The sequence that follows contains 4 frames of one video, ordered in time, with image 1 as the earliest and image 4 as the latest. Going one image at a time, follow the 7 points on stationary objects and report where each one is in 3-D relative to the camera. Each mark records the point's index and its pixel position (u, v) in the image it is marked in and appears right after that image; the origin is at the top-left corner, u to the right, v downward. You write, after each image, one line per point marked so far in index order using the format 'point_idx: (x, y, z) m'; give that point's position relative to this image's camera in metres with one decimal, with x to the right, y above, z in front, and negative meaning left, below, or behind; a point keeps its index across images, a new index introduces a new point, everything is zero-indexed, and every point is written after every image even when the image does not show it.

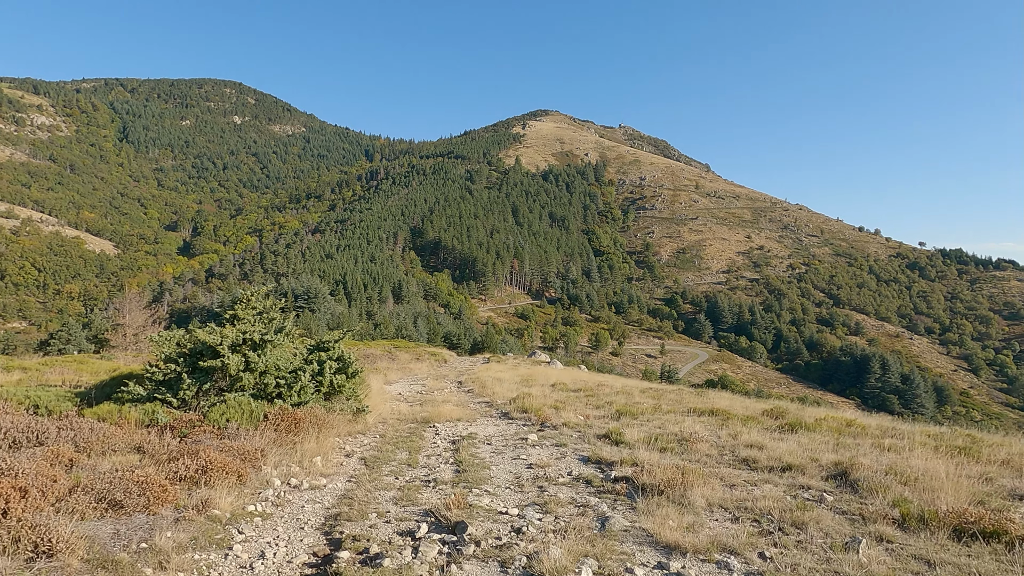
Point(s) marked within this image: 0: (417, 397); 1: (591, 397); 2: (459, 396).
0: (-3.4, -4.1, +15.7) m
1: (+3.3, -4.7, +17.5) m
2: (-2.0, -4.3, +16.5) m
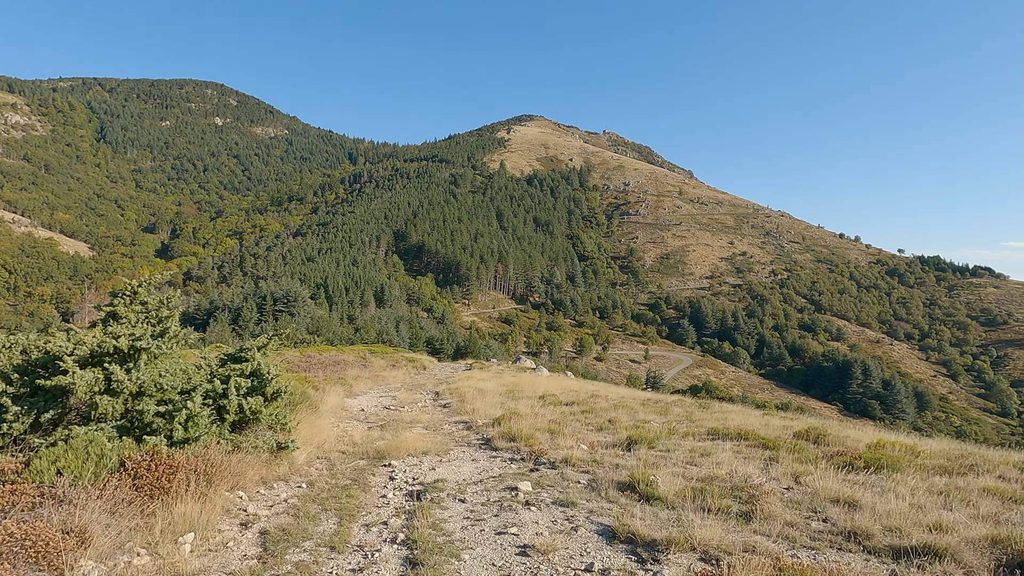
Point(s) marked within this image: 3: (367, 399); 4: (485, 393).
0: (-3.9, -4.0, +12.9) m
1: (+2.7, -4.6, +14.9) m
2: (-2.6, -4.2, +13.8) m
3: (-6.1, -4.7, +17.6) m
4: (-1.3, -4.9, +19.5) m
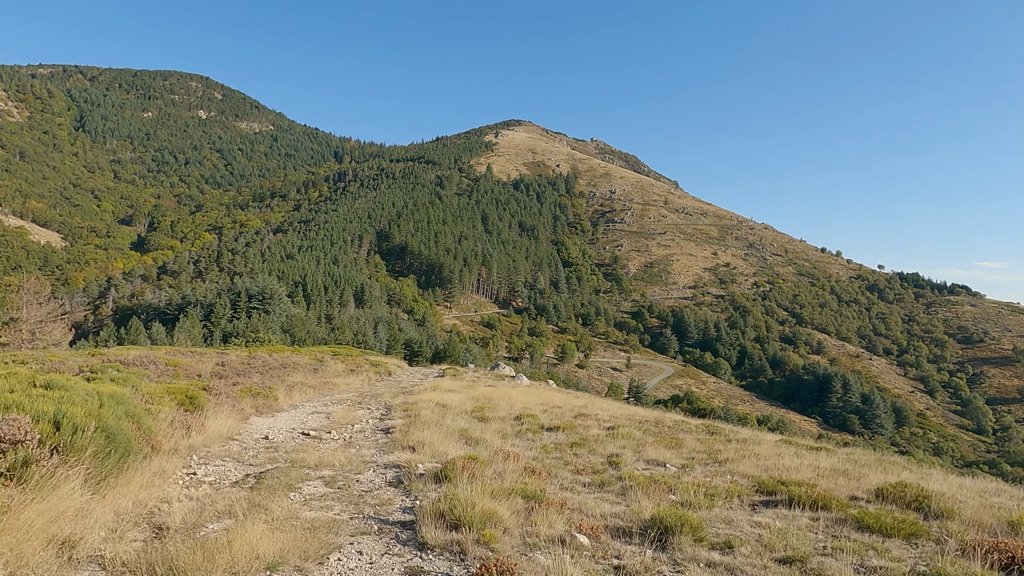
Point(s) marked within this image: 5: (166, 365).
0: (-4.8, -3.5, +8.7) m
1: (+1.7, -4.3, +11.0) m
2: (-3.5, -3.7, +9.6) m
3: (-7.1, -4.1, +13.2) m
4: (-2.4, -4.6, +15.4) m
5: (-16.1, -3.6, +19.3) m
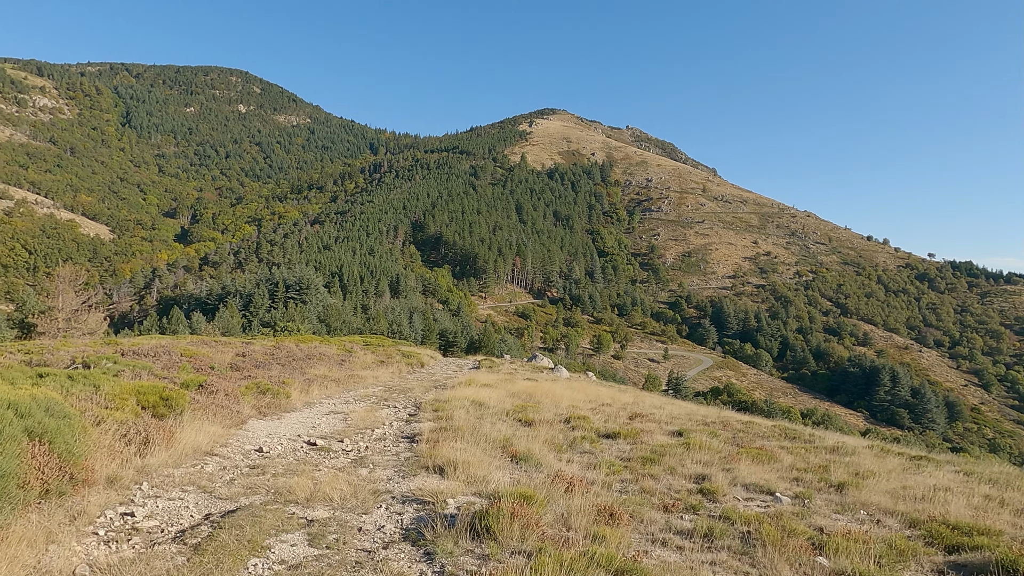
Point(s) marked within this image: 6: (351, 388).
0: (-3.8, -3.0, +6.6) m
1: (+2.9, -3.7, +8.3) m
2: (-2.4, -3.2, +7.3) m
3: (-5.8, -3.6, +11.3) m
4: (-0.9, -3.9, +13.0) m
5: (-14.3, -2.9, +18.0) m
6: (-7.1, -4.4, +18.3) m
